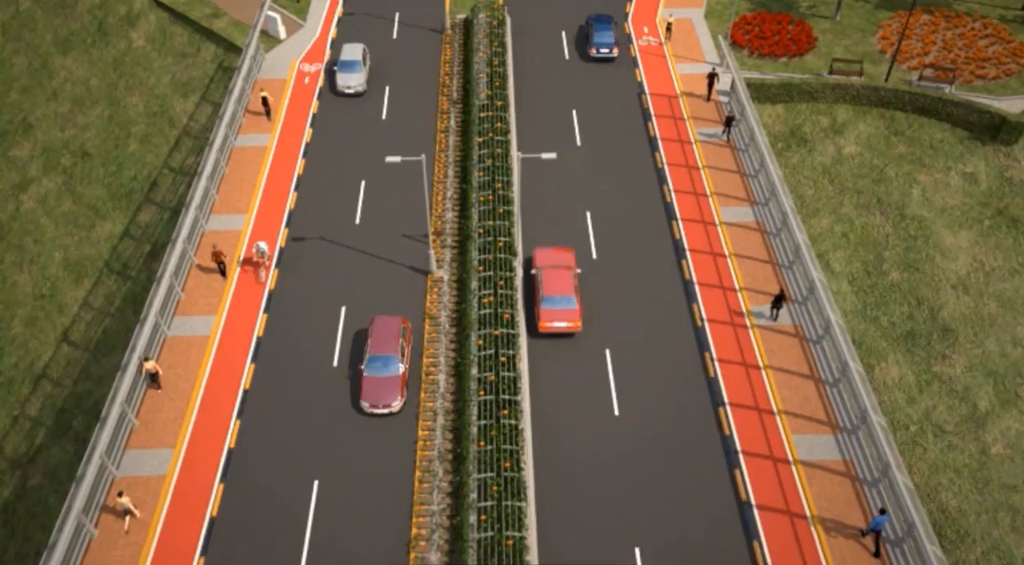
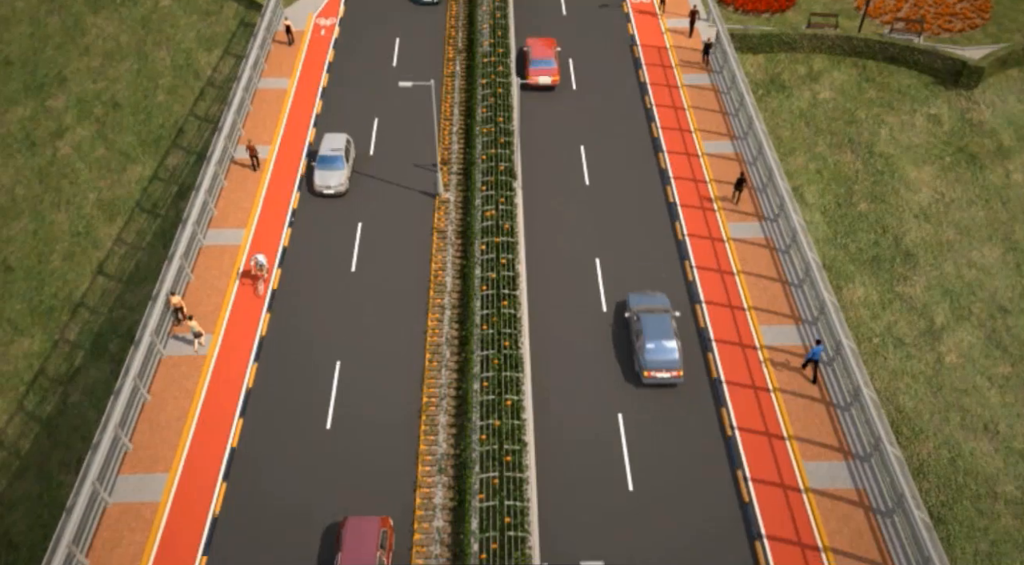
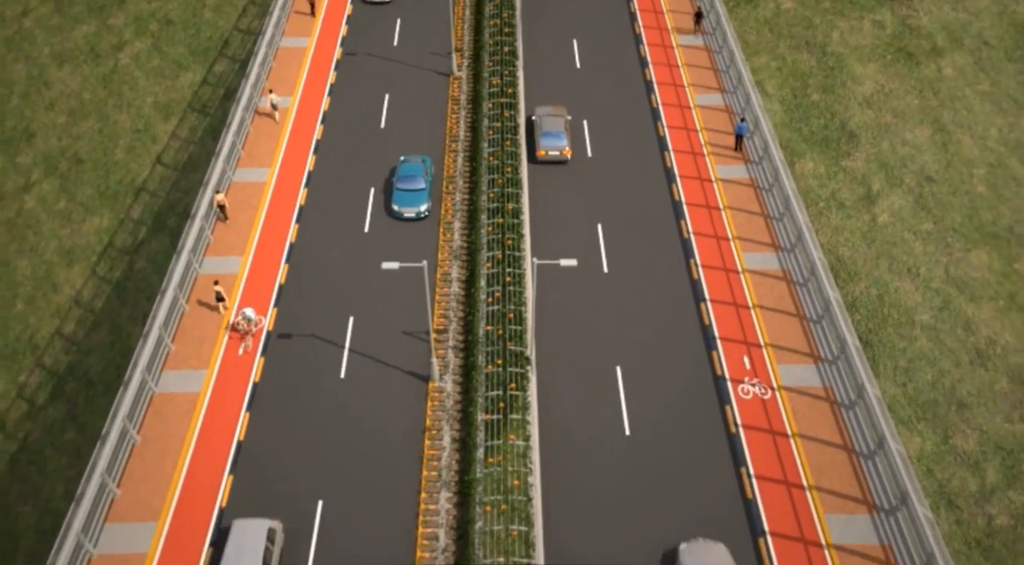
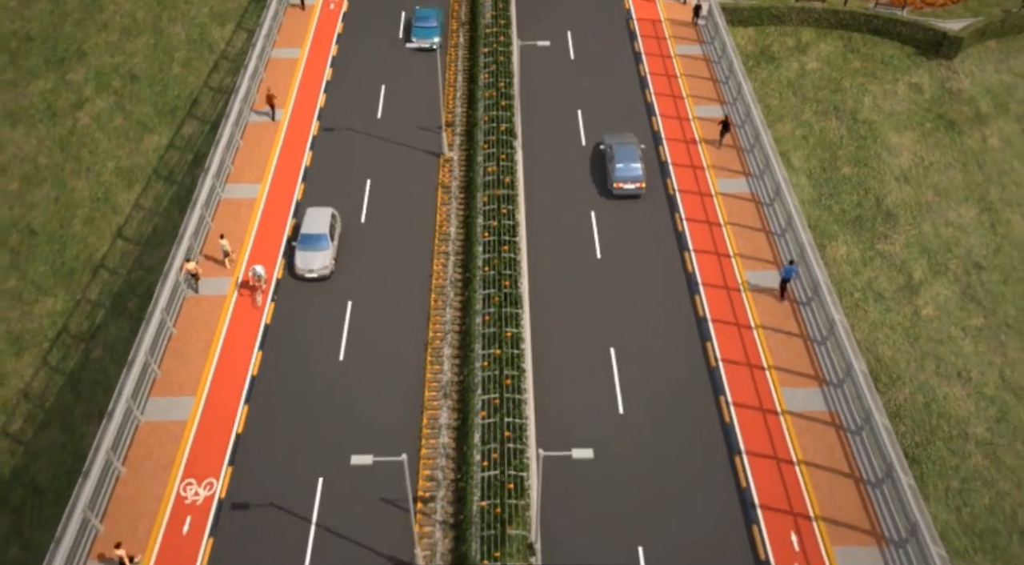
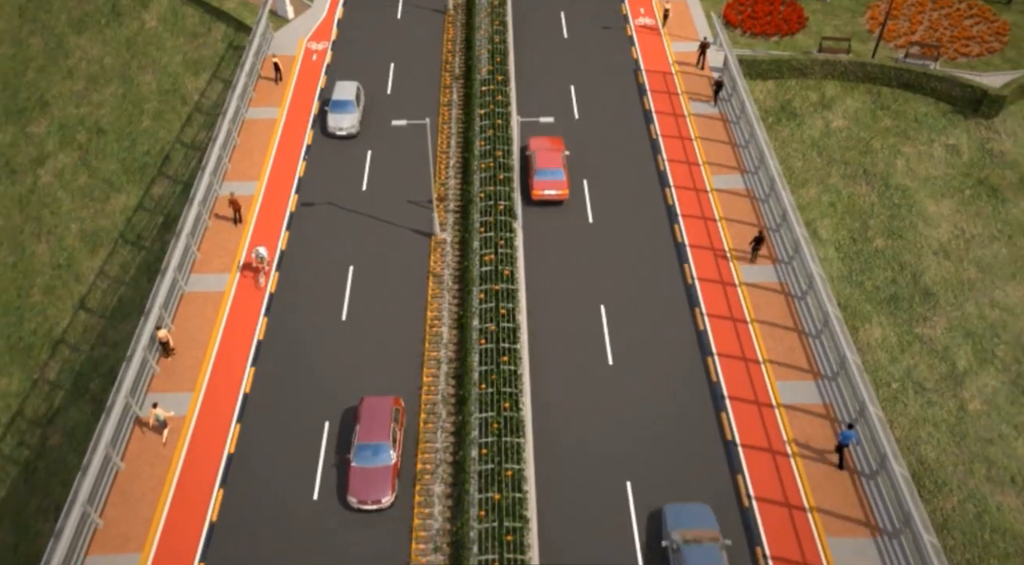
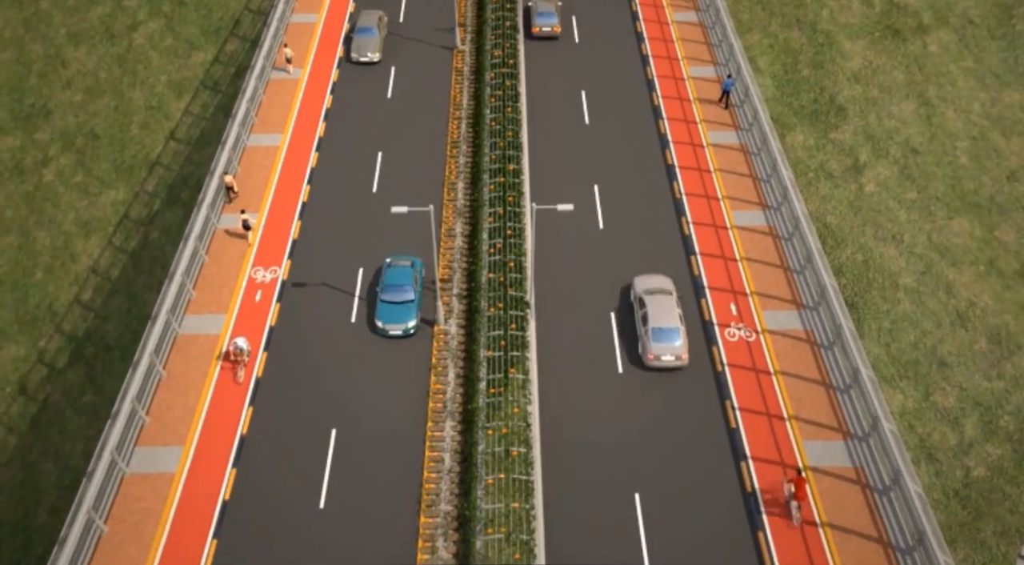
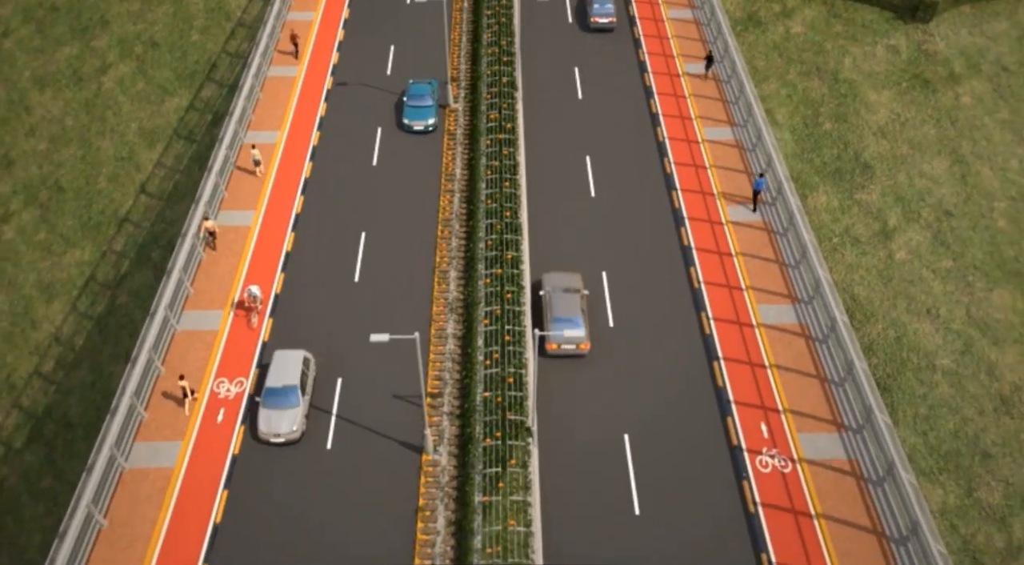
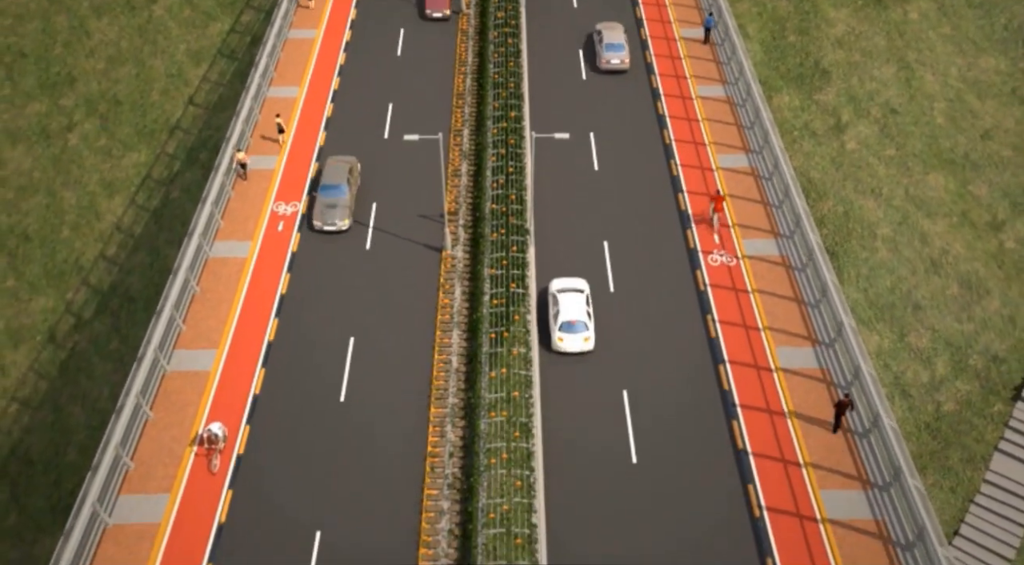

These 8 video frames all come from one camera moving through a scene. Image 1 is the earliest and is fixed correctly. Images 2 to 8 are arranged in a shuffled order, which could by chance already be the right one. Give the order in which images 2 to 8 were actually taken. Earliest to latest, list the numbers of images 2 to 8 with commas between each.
5, 2, 4, 7, 3, 6, 8
